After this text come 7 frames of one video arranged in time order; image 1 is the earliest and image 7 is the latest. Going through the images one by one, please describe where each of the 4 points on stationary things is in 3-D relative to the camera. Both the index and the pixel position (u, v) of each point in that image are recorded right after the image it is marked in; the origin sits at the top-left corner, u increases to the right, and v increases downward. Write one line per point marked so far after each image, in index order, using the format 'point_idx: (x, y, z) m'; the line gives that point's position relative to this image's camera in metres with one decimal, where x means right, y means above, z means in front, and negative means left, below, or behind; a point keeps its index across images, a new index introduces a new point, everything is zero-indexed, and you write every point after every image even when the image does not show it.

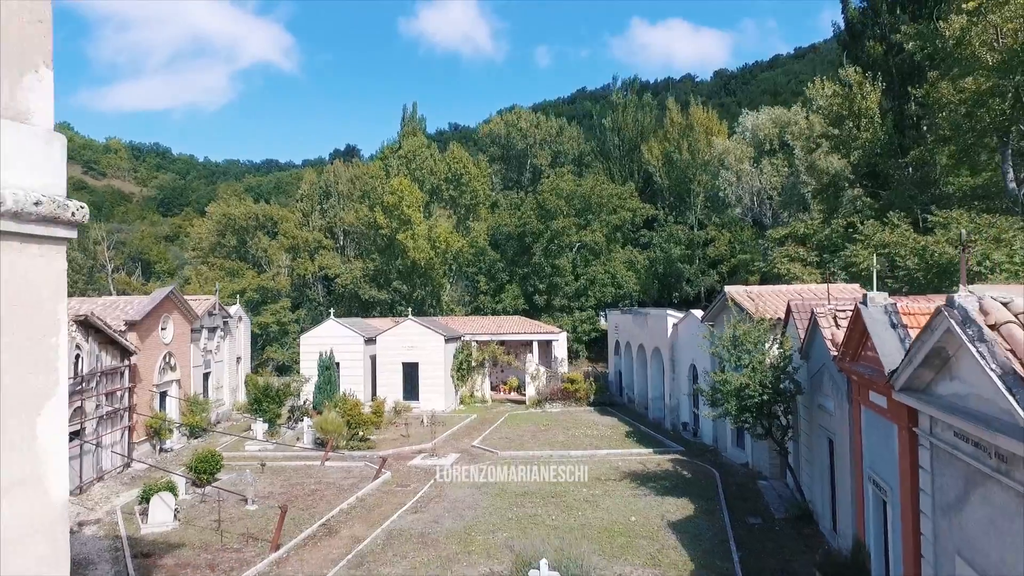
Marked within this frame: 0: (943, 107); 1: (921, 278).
0: (+7.9, +3.3, +18.1) m
1: (+5.6, +0.1, +13.9) m
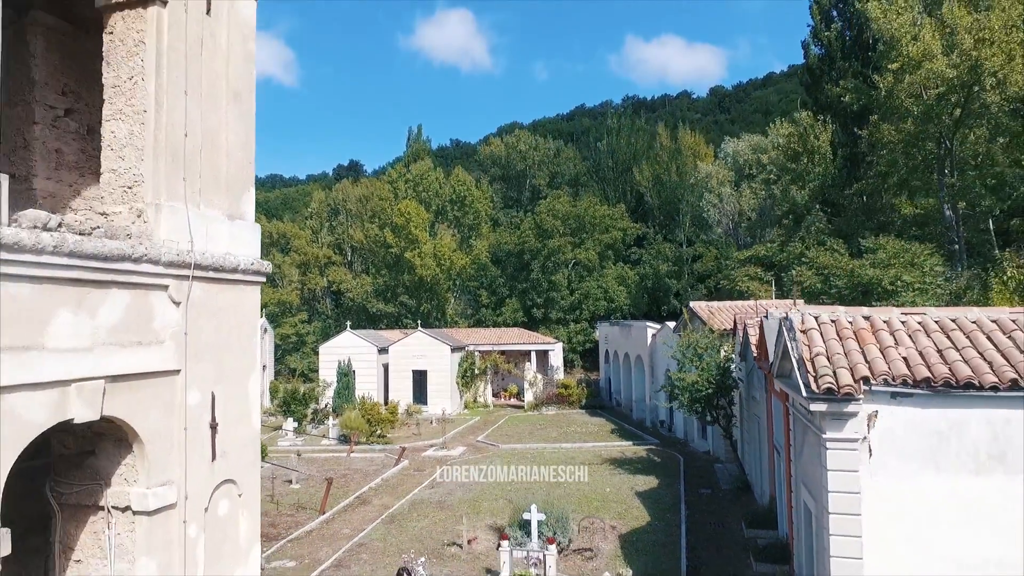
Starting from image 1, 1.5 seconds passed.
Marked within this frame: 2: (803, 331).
0: (+7.8, +3.0, +20.9) m
1: (+5.6, -0.1, +16.7) m
2: (+2.0, -0.3, +7.0) m
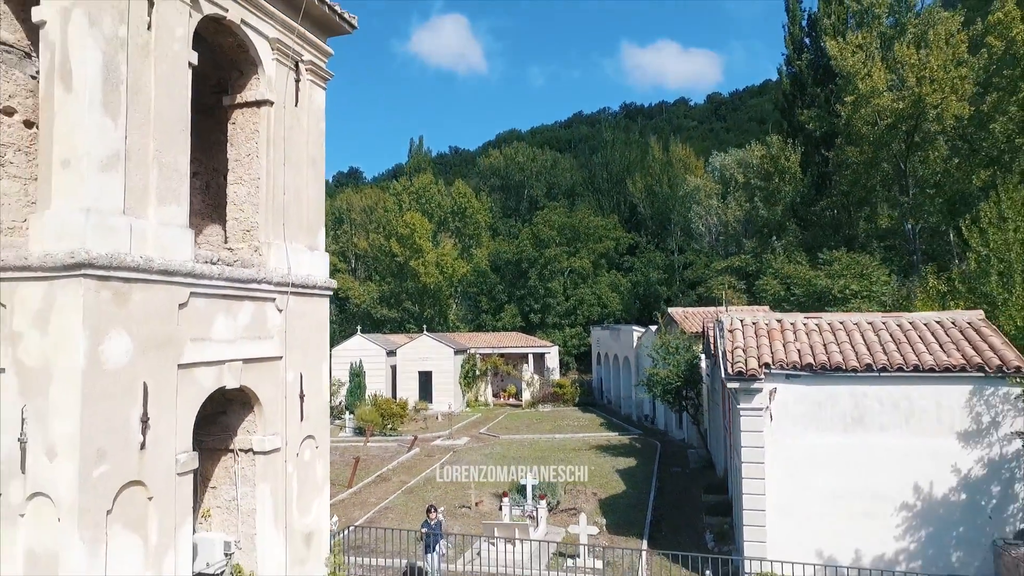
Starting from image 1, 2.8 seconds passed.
0: (+7.8, +2.9, +23.3) m
1: (+5.6, -0.3, +19.1) m
2: (+2.0, -0.4, +9.4) m
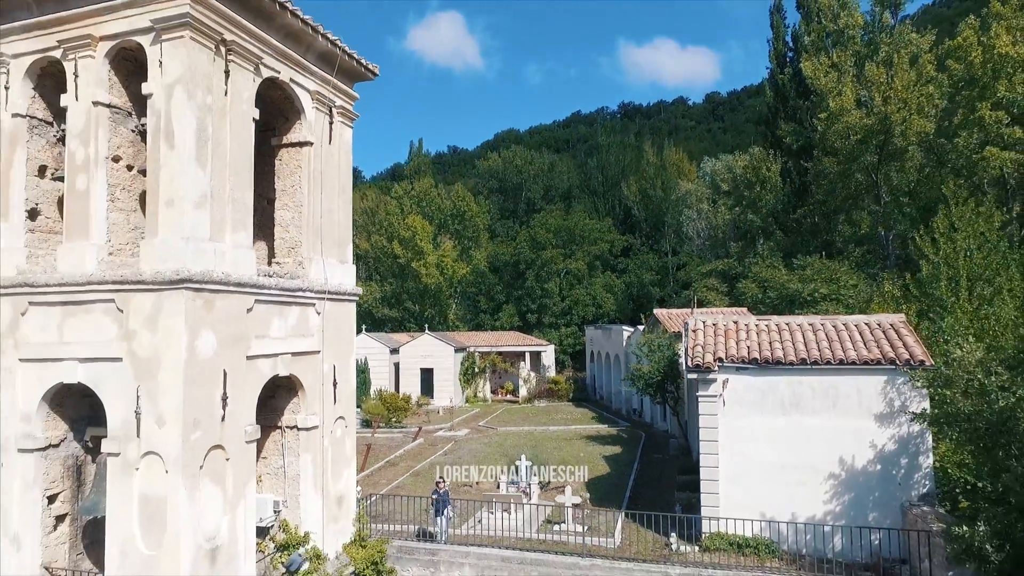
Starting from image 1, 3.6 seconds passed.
0: (+7.8, +2.8, +25.0) m
1: (+5.6, -0.3, +20.8) m
2: (+2.0, -0.5, +11.1) m
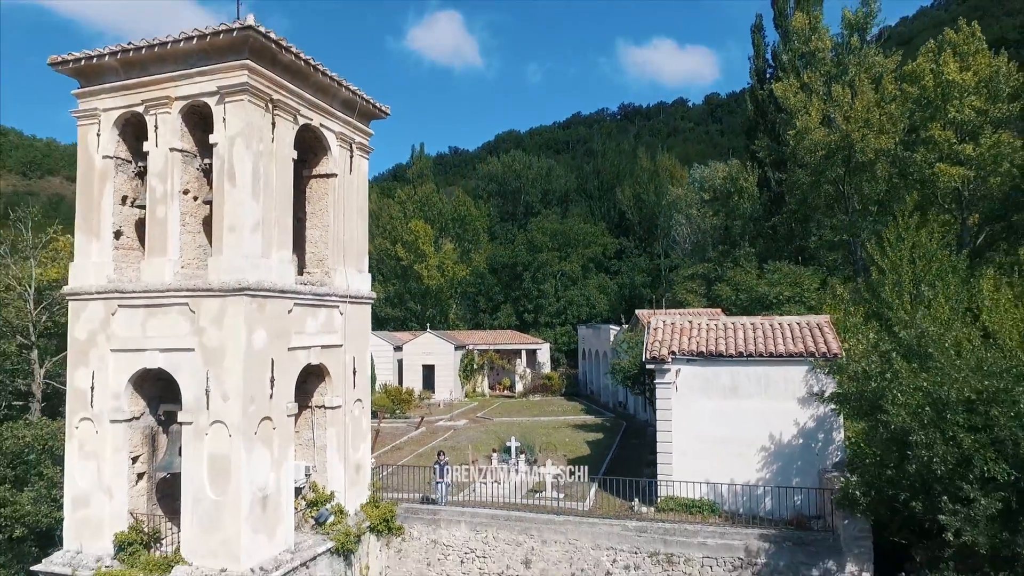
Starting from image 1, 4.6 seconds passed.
0: (+7.6, +2.7, +27.1) m
1: (+5.4, -0.4, +22.9) m
2: (+1.9, -0.5, +13.2) m
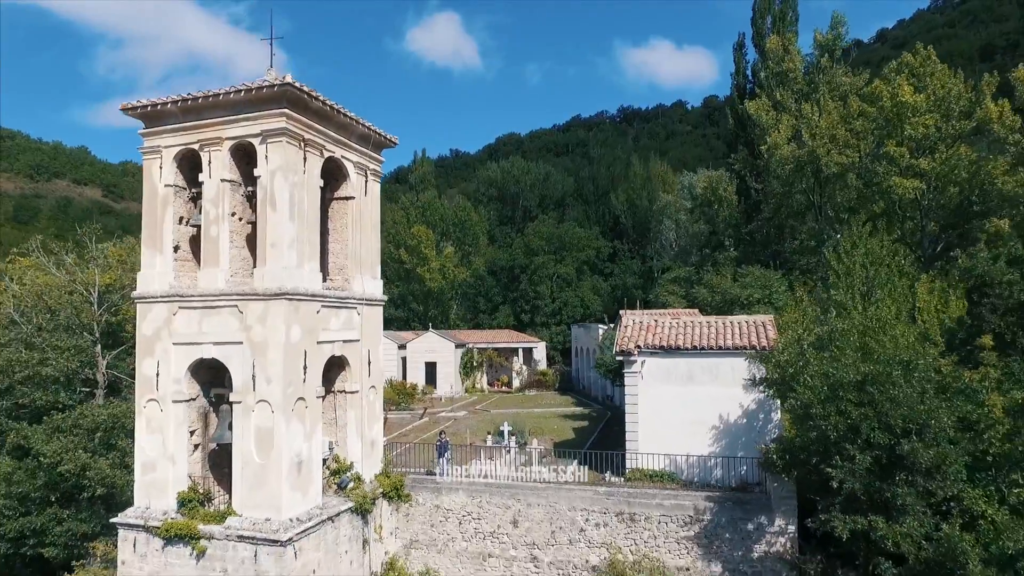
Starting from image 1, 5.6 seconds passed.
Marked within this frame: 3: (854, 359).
0: (+7.5, +2.7, +29.3) m
1: (+5.3, -0.5, +25.1) m
2: (+1.7, -0.6, +15.4) m
3: (+3.6, -0.7, +10.6) m
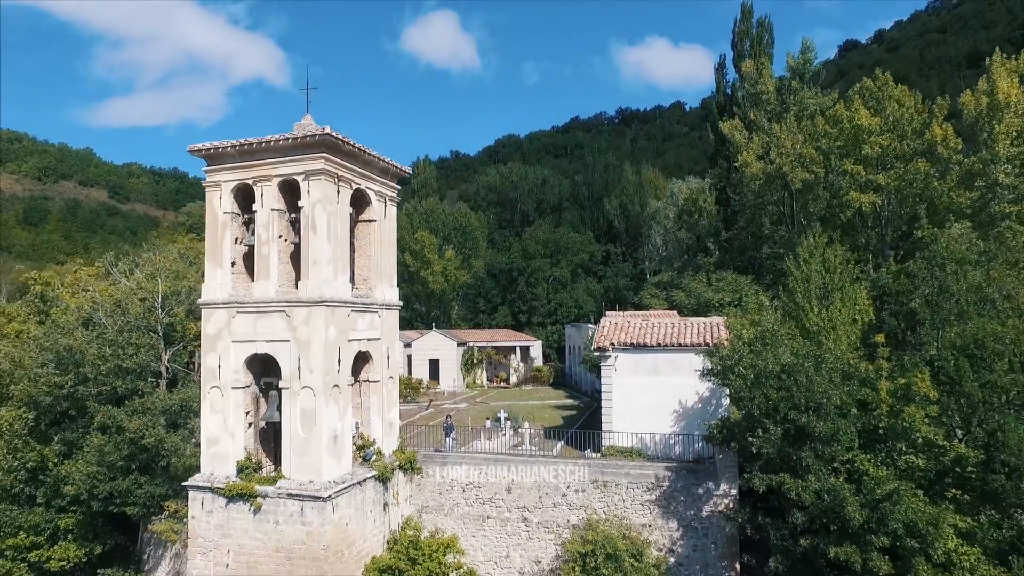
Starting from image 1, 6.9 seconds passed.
0: (+7.4, +2.6, +32.1) m
1: (+5.2, -0.6, +27.9) m
2: (+1.6, -0.7, +18.2) m
3: (+3.5, -0.9, +13.4) m
